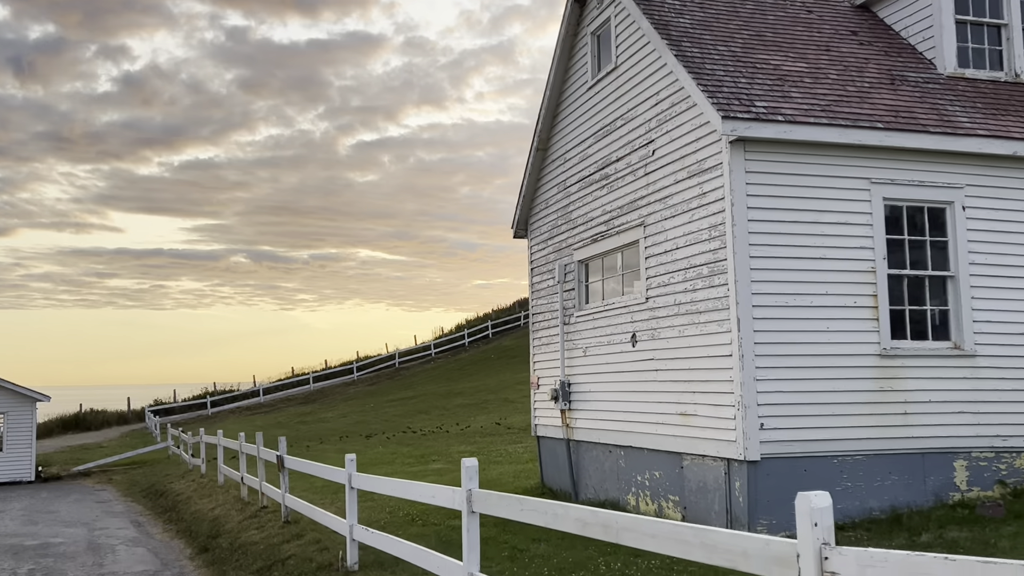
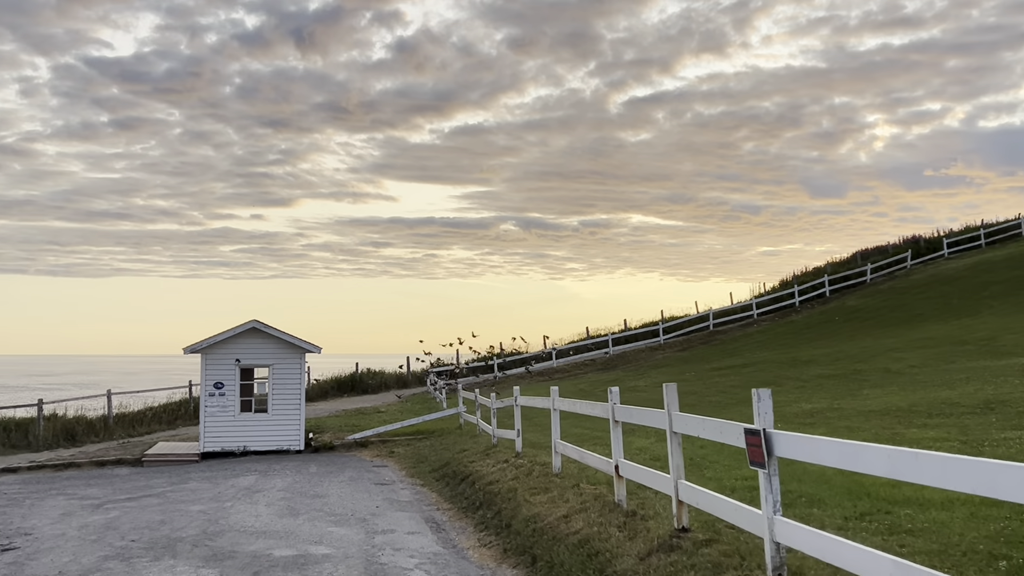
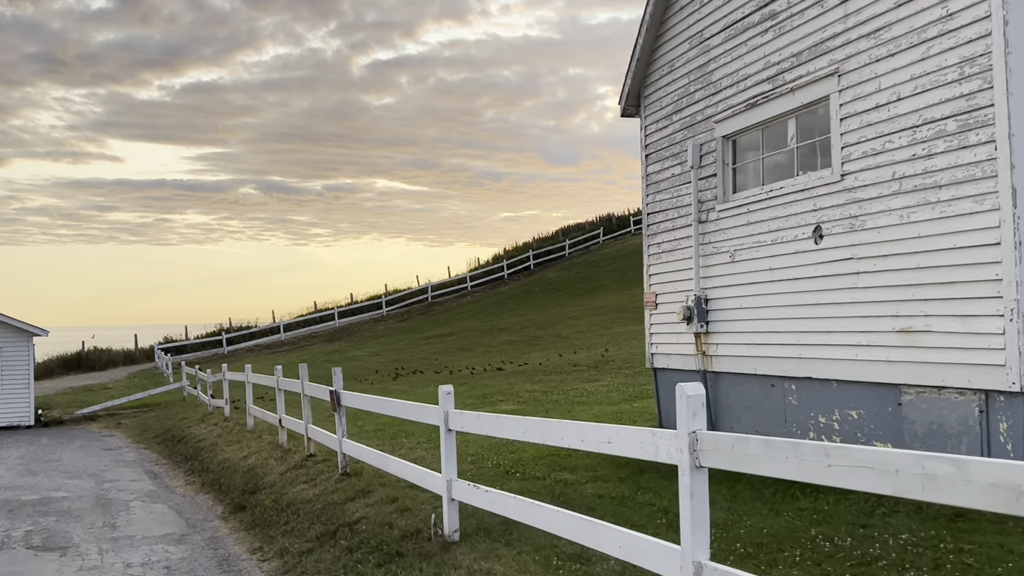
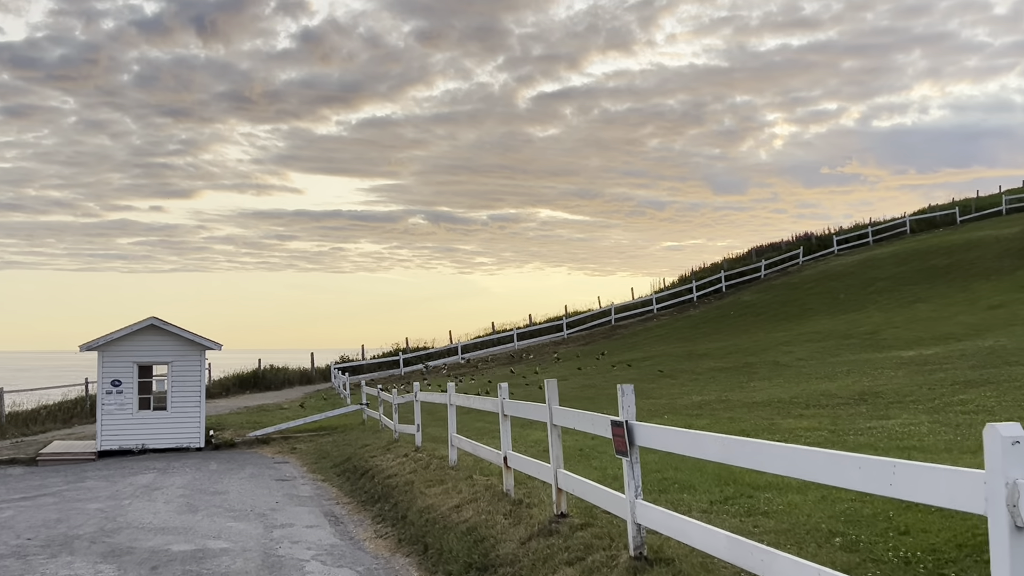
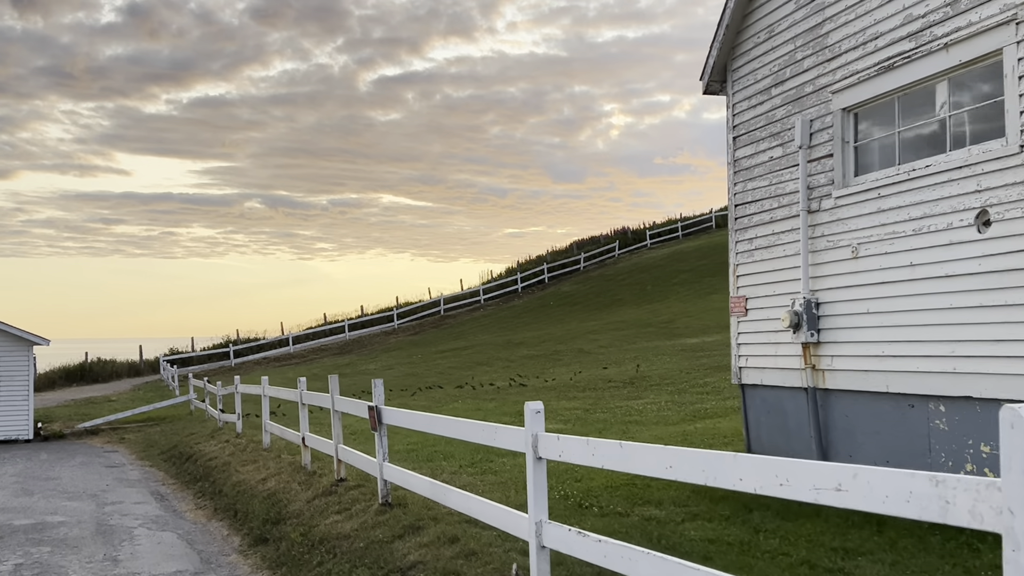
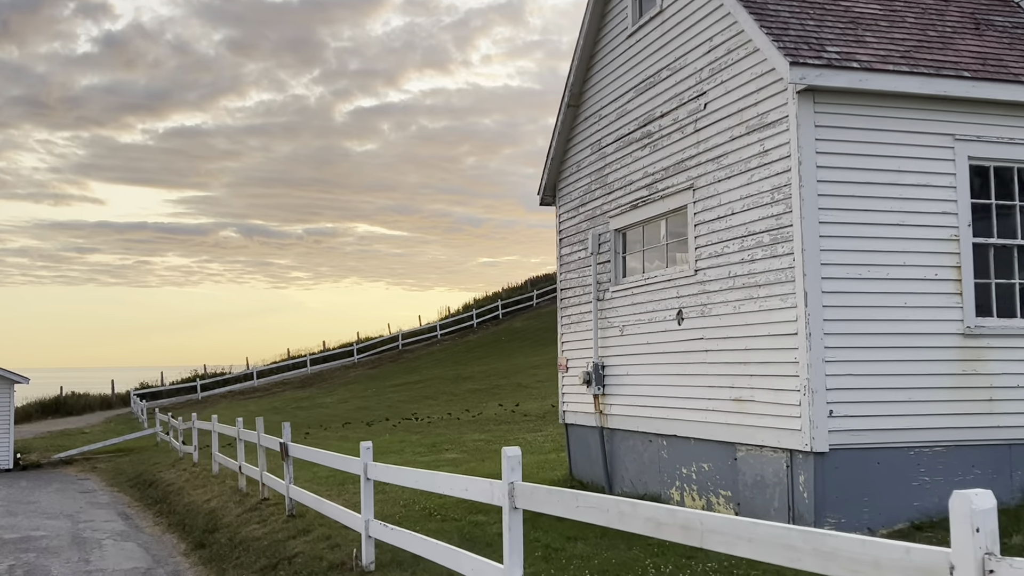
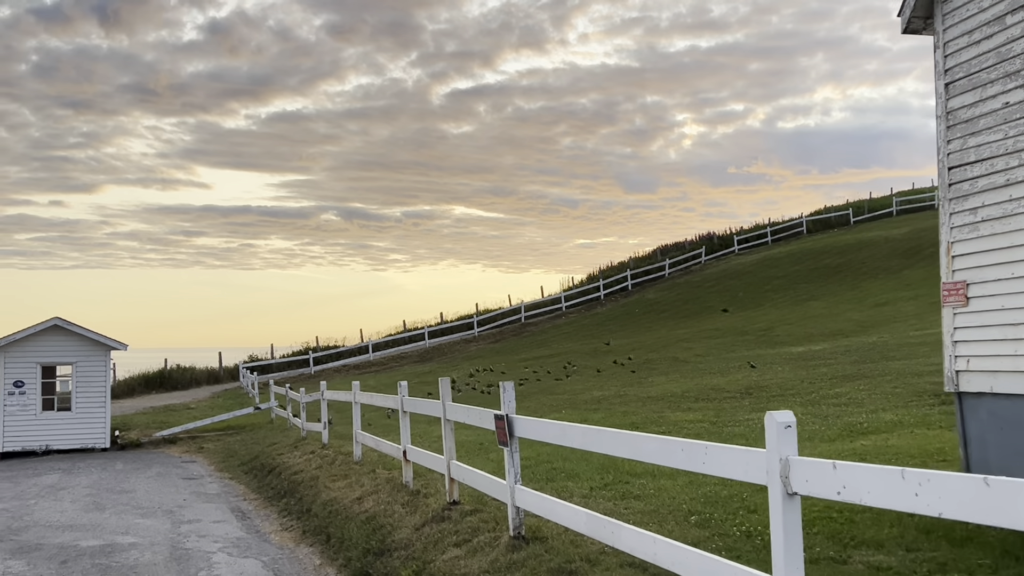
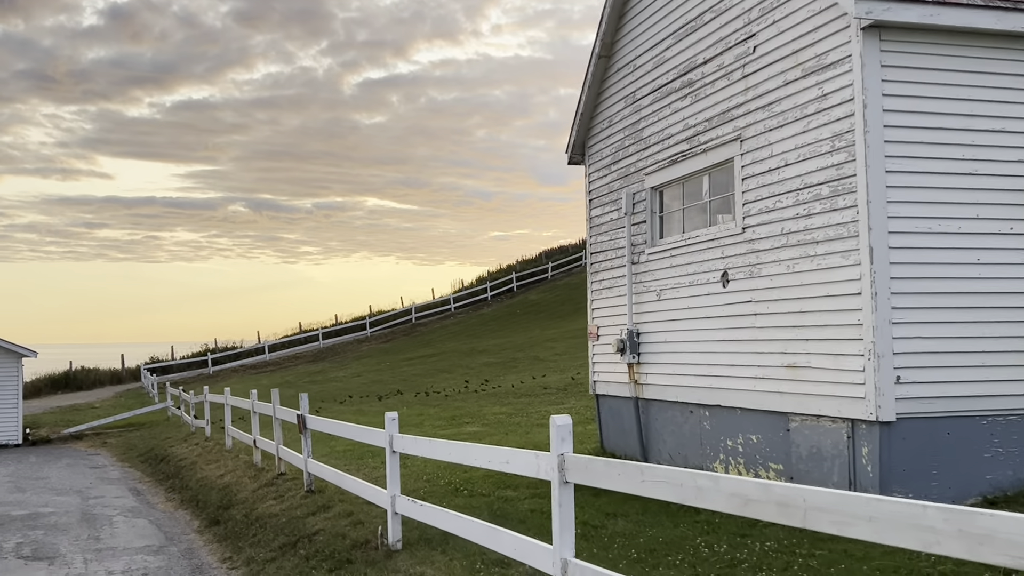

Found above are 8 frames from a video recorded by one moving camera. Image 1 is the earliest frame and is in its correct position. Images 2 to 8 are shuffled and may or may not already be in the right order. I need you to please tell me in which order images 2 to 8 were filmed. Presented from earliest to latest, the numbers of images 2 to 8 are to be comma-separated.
6, 8, 3, 5, 7, 4, 2
